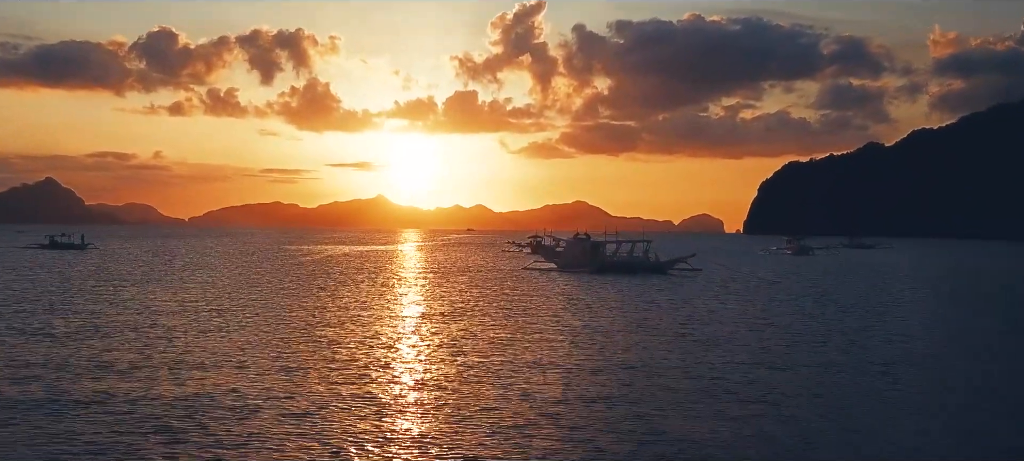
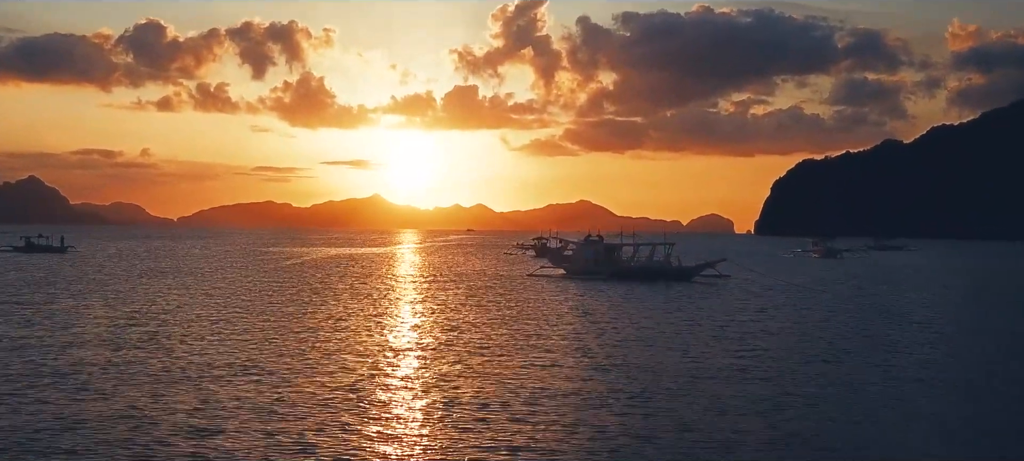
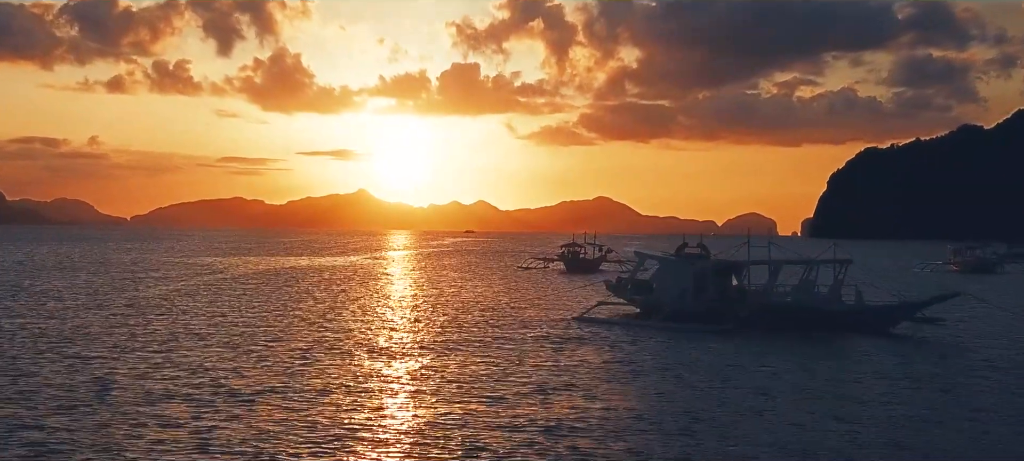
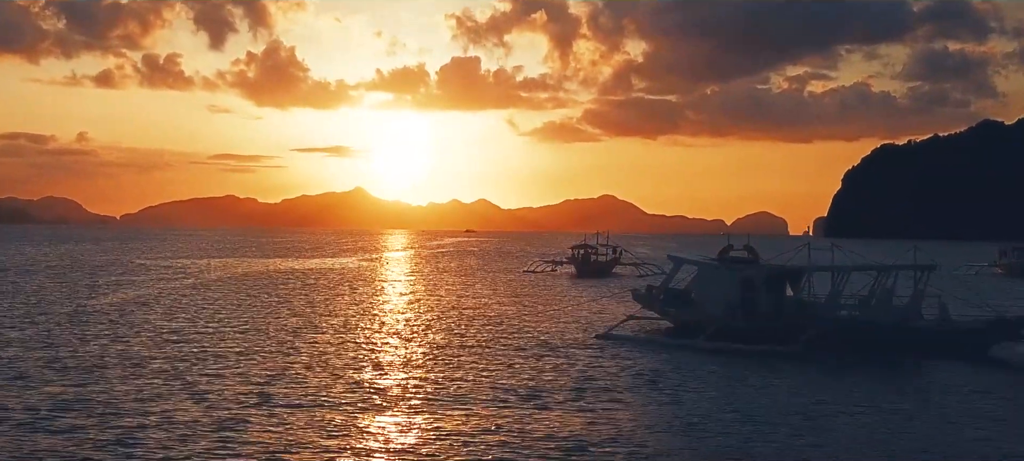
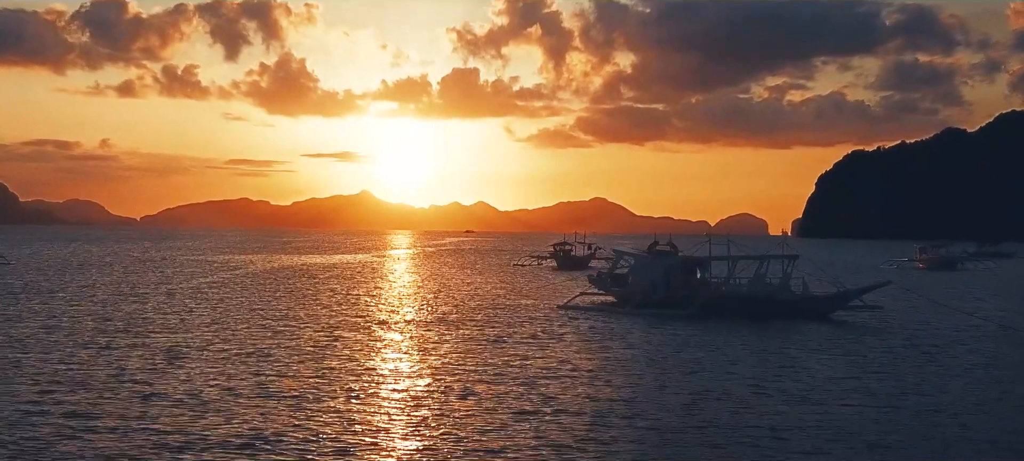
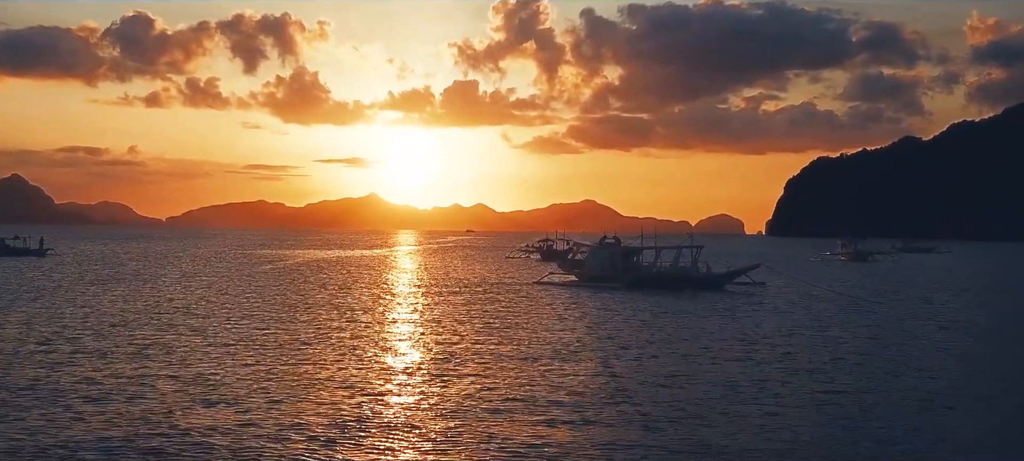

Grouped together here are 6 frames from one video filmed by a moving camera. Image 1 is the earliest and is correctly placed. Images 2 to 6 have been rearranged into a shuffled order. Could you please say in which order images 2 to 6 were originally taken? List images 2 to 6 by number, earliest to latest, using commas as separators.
2, 6, 5, 3, 4
